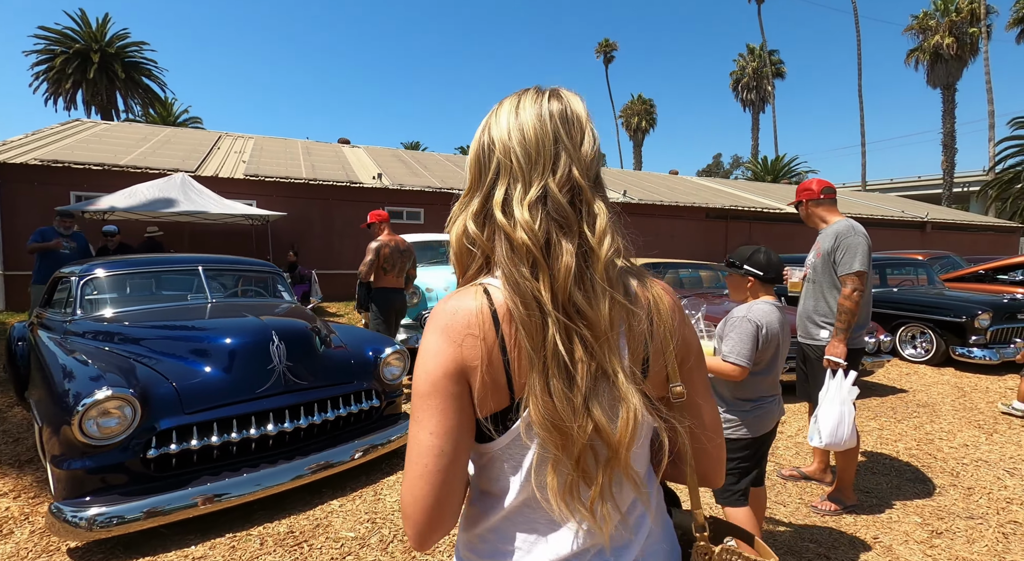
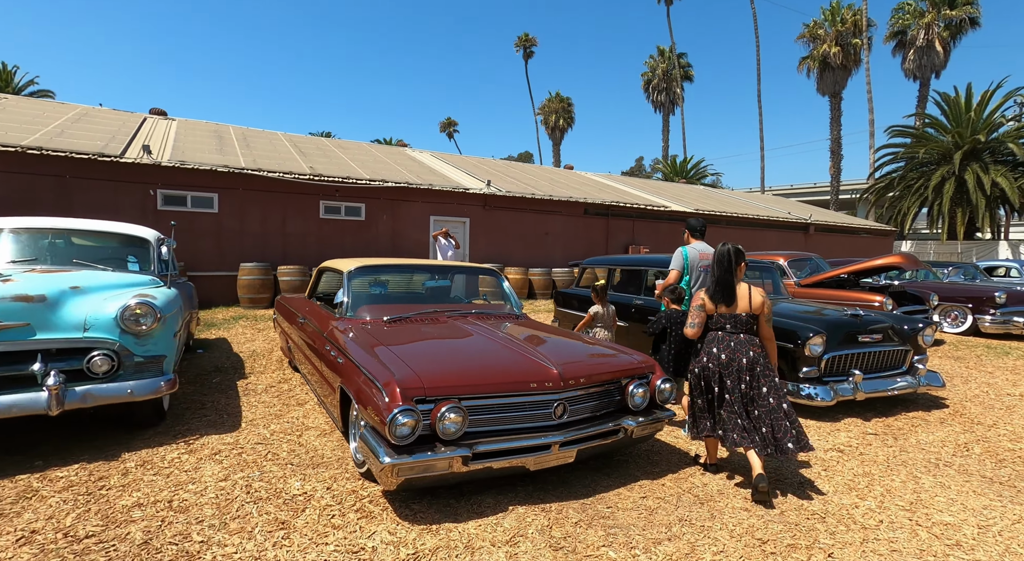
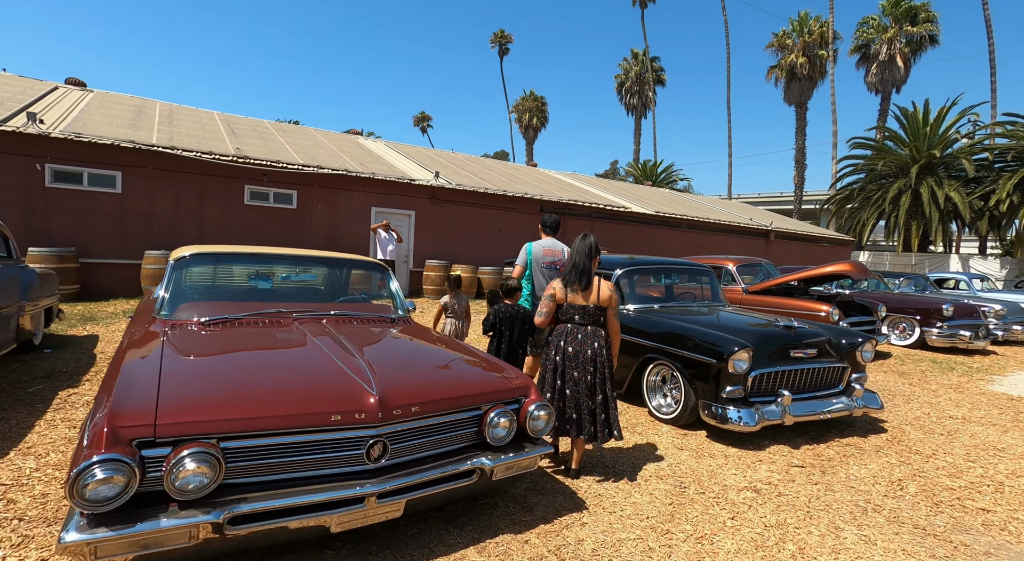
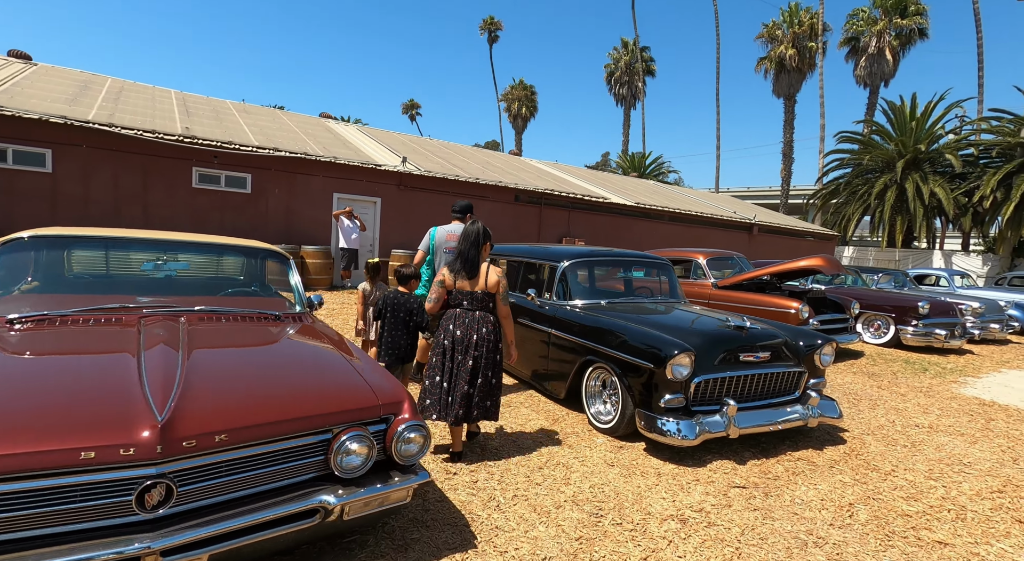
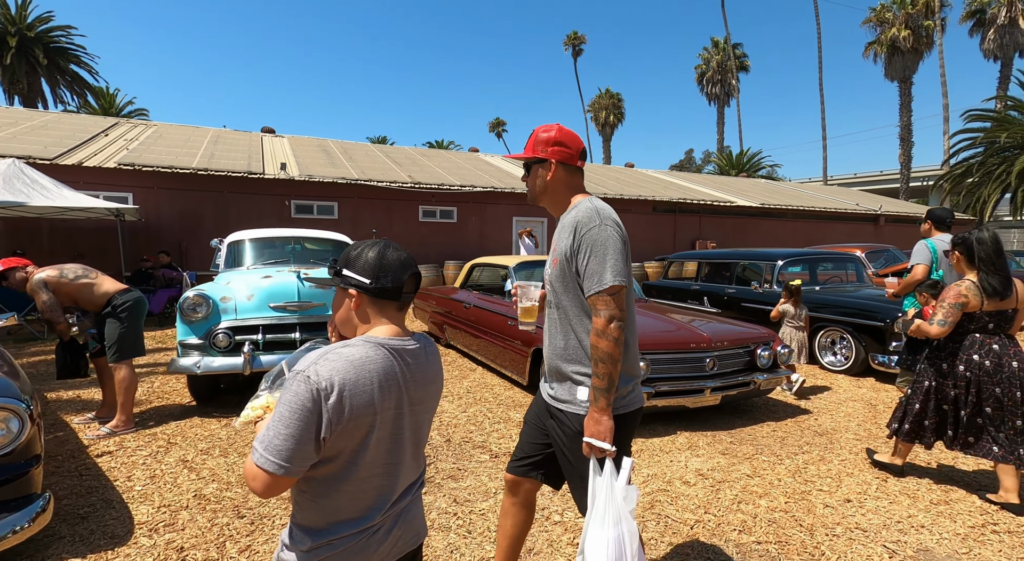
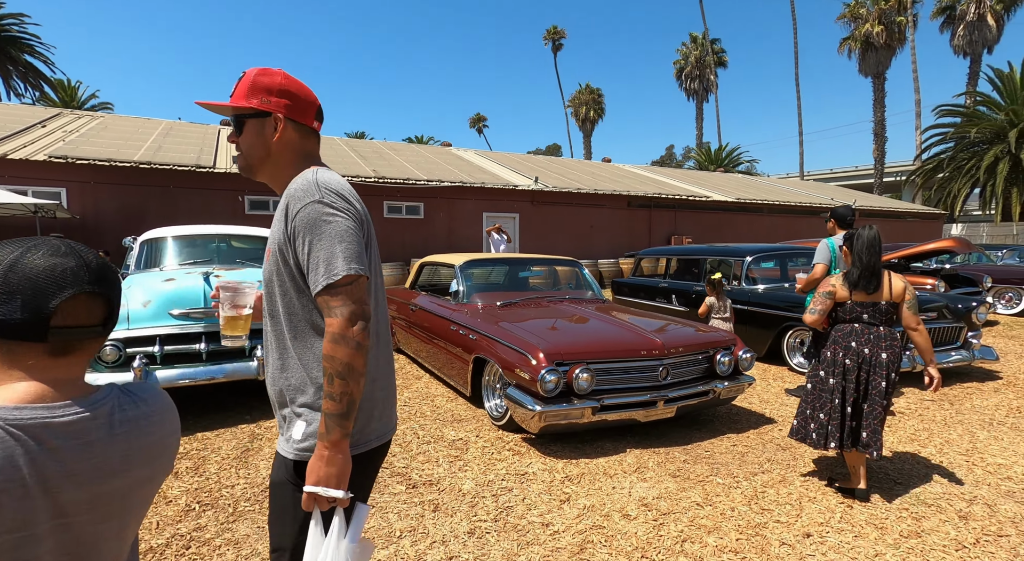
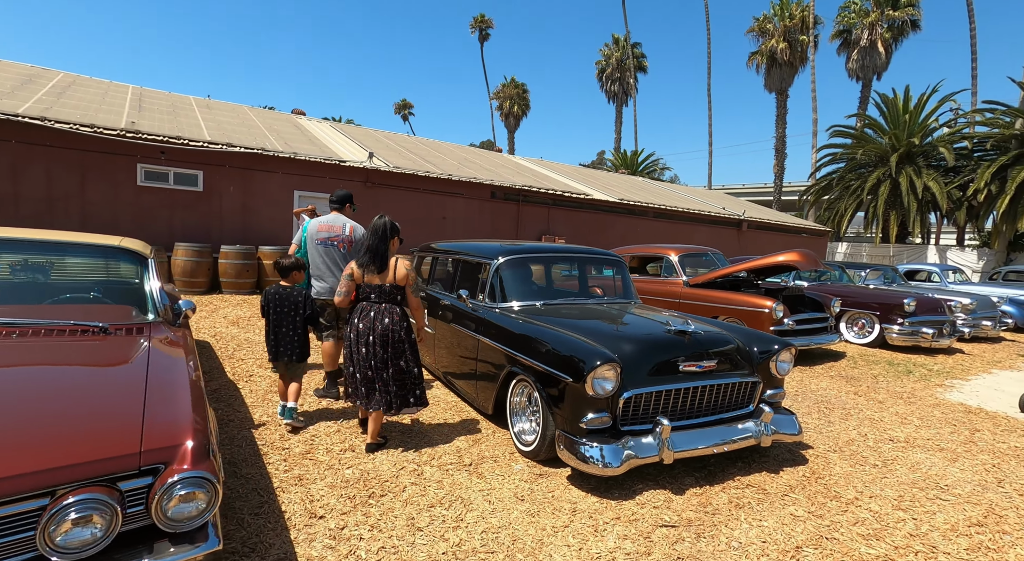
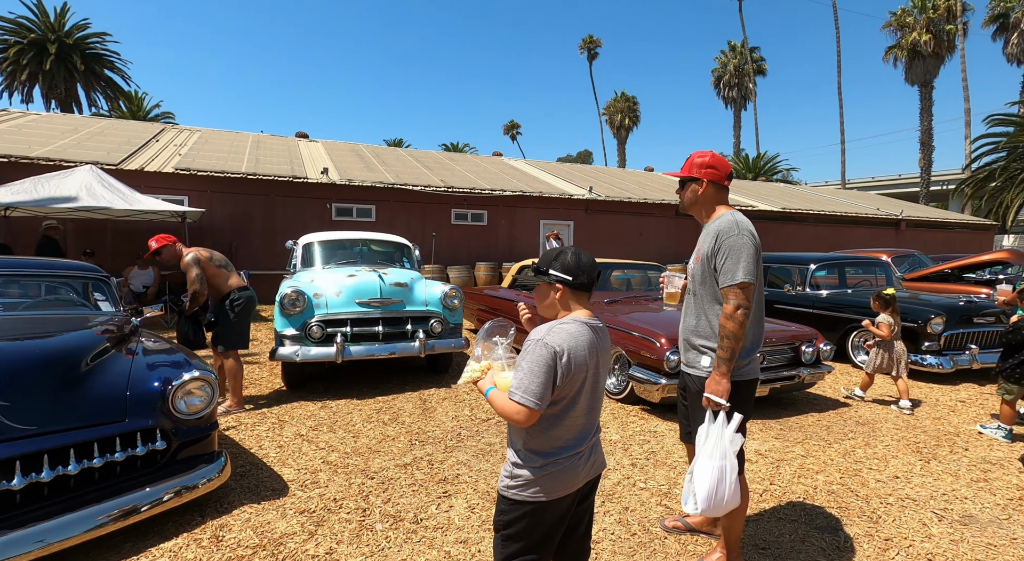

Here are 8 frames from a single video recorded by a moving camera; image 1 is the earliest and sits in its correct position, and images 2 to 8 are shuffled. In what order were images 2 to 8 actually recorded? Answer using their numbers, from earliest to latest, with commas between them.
8, 5, 6, 2, 3, 4, 7
